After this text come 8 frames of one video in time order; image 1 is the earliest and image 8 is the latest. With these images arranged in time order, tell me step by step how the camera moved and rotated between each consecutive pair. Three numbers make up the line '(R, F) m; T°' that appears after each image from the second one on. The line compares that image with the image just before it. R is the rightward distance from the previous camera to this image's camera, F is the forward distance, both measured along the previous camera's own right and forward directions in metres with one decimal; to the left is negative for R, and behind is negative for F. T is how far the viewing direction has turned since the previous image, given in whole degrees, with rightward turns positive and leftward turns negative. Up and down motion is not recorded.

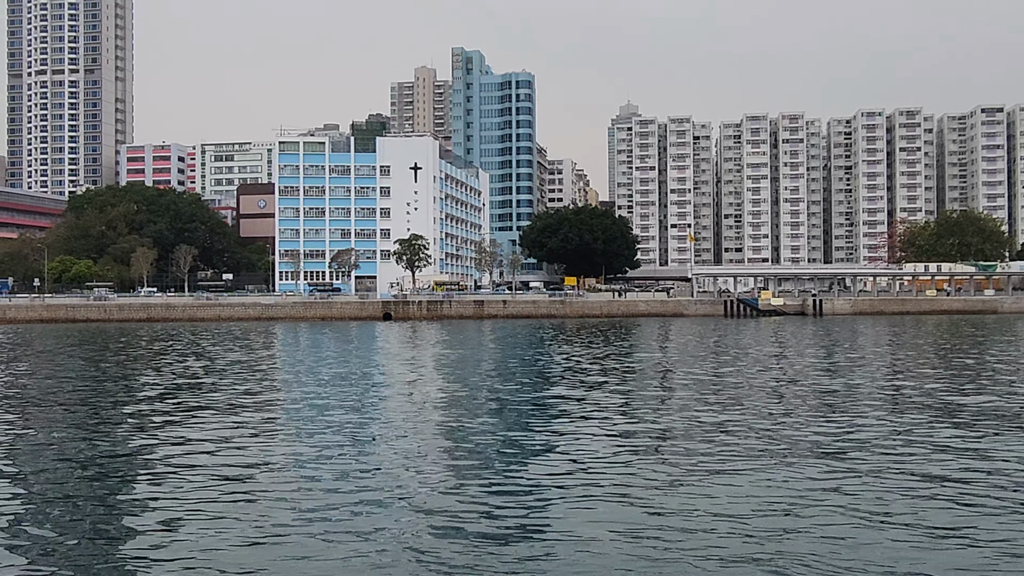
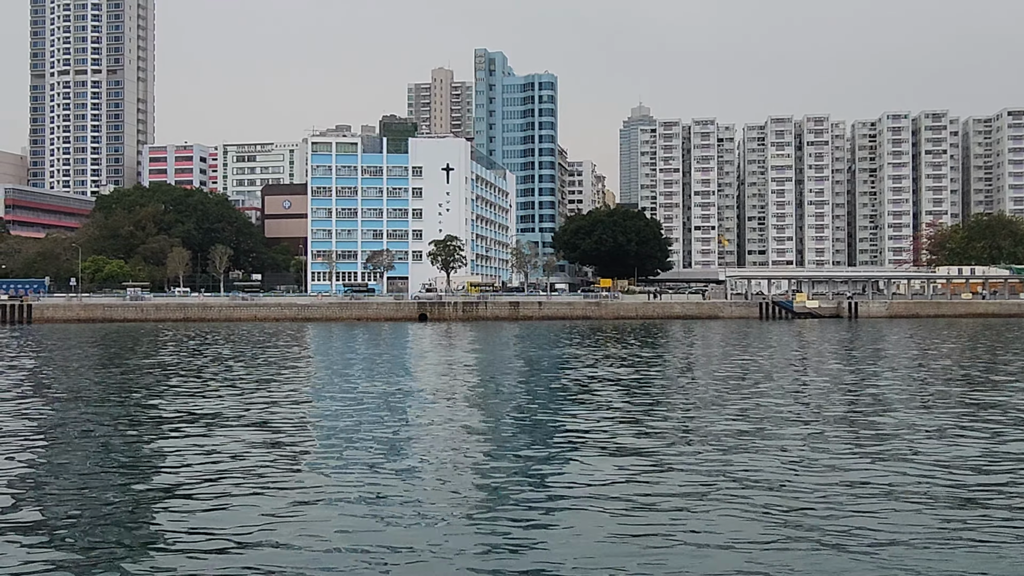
(-2.1, +0.1) m; 0°
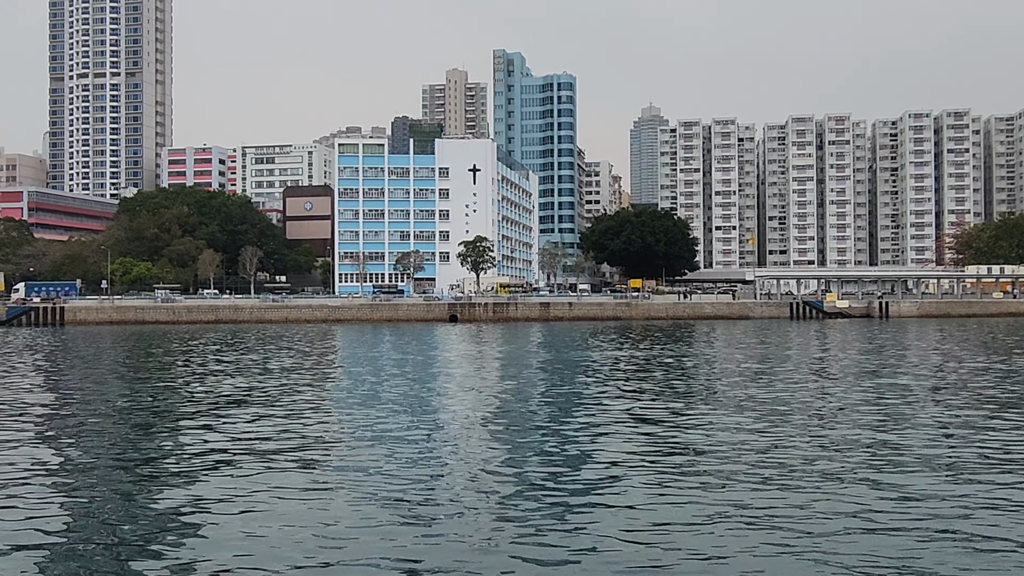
(-1.7, +0.1) m; 0°
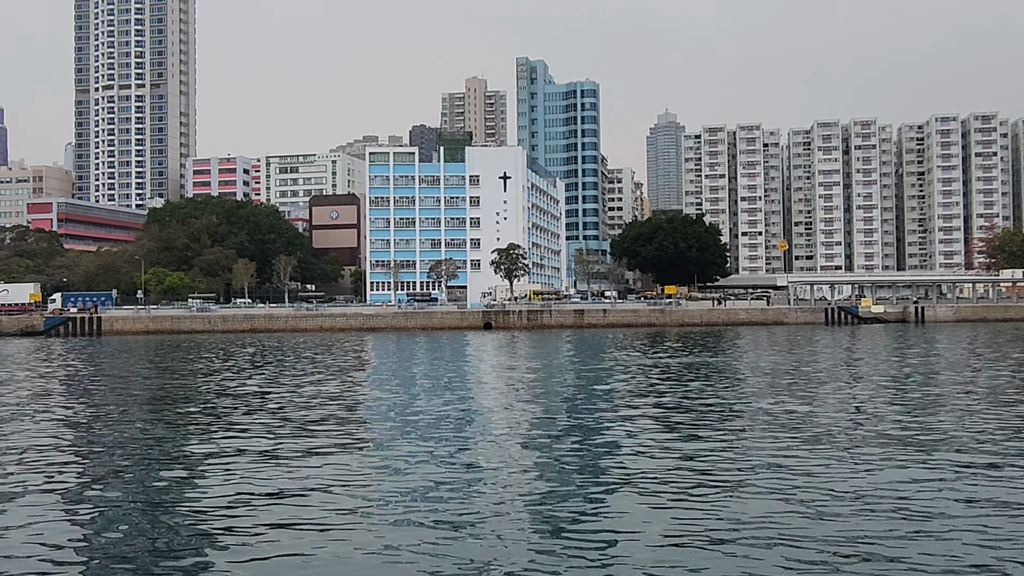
(-1.4, +0.1) m; -1°
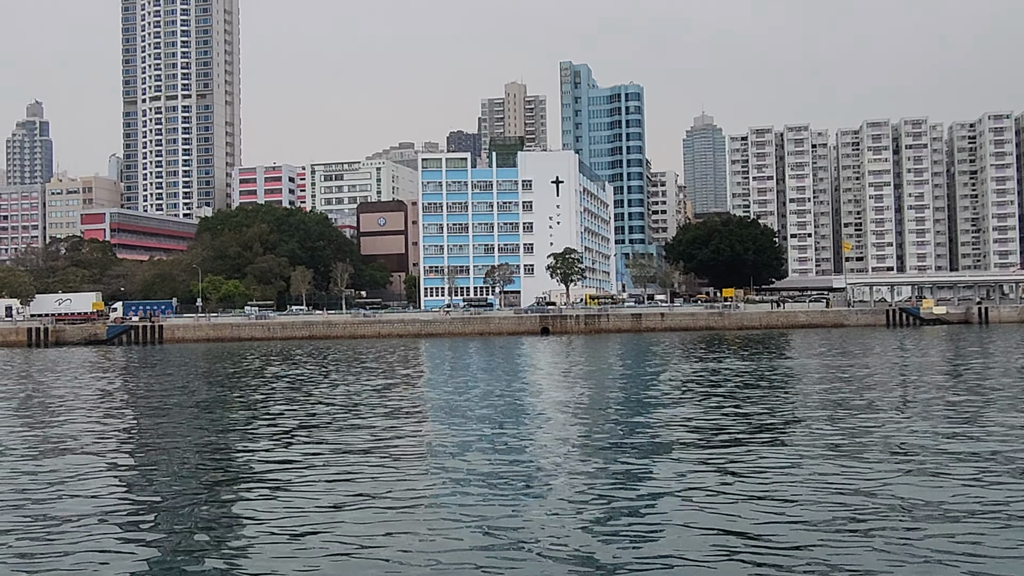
(-1.7, +0.1) m; -2°
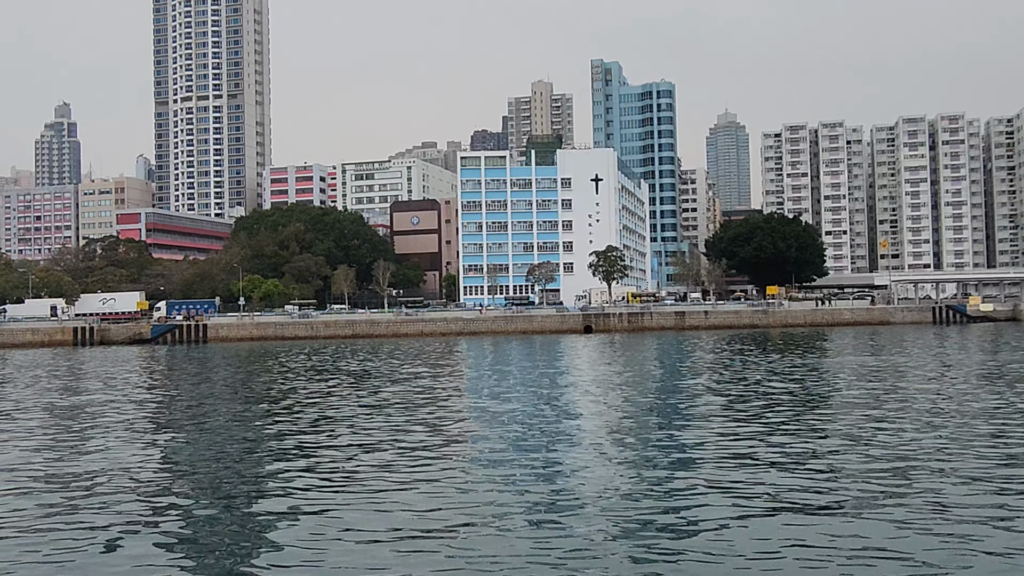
(-1.7, +0.2) m; -1°
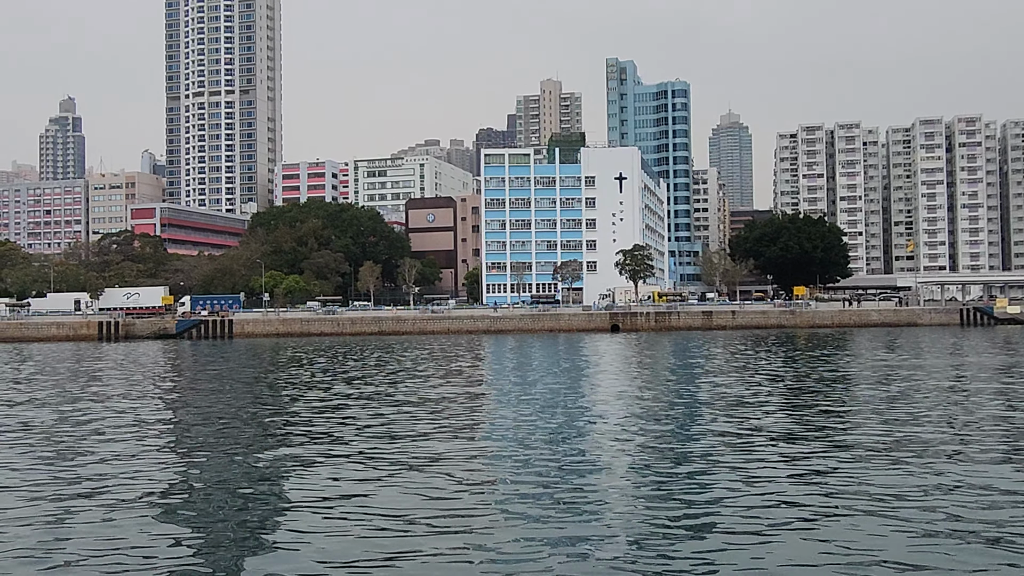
(-2.1, +0.3) m; 0°
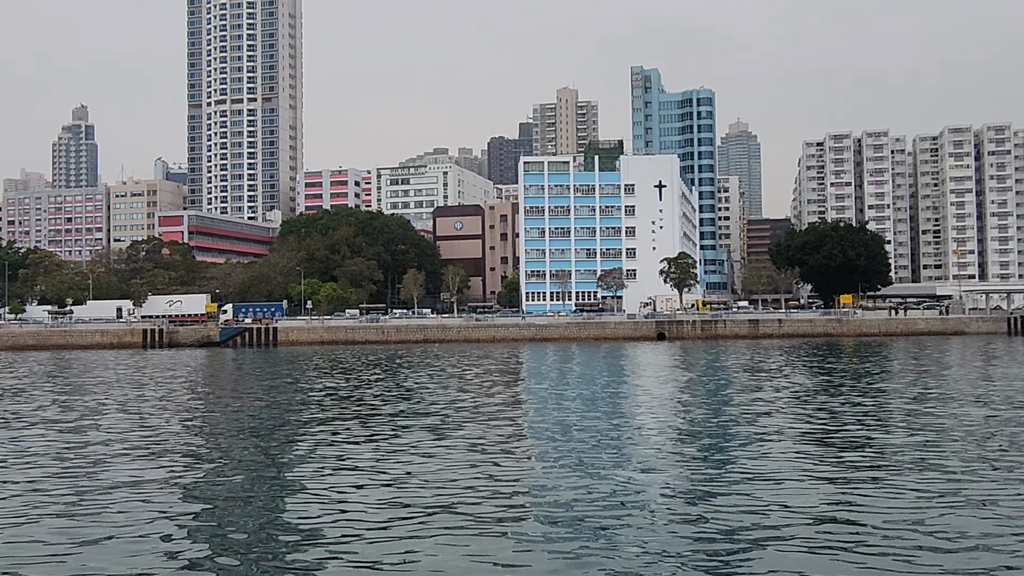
(-3.1, +0.3) m; 0°
